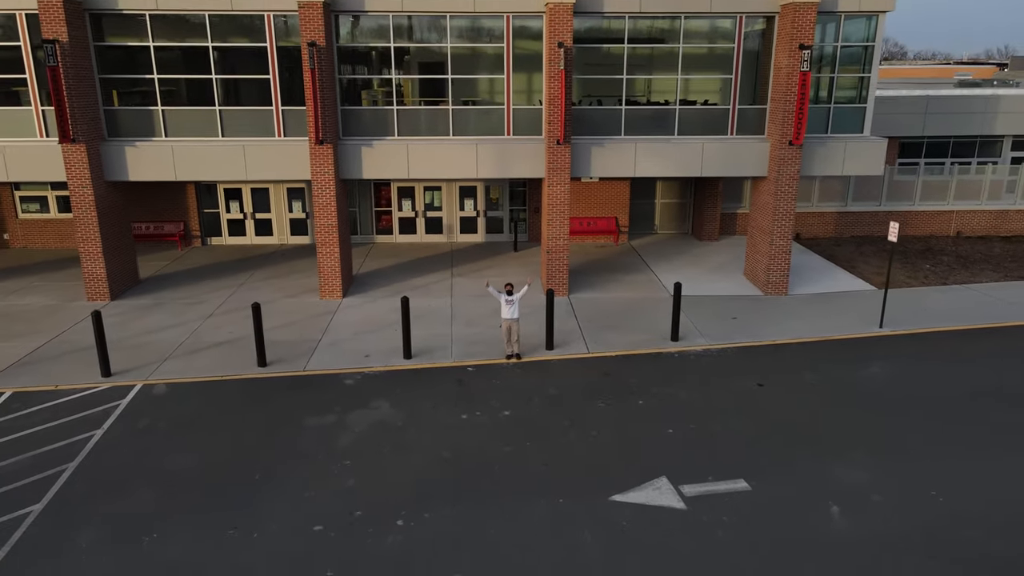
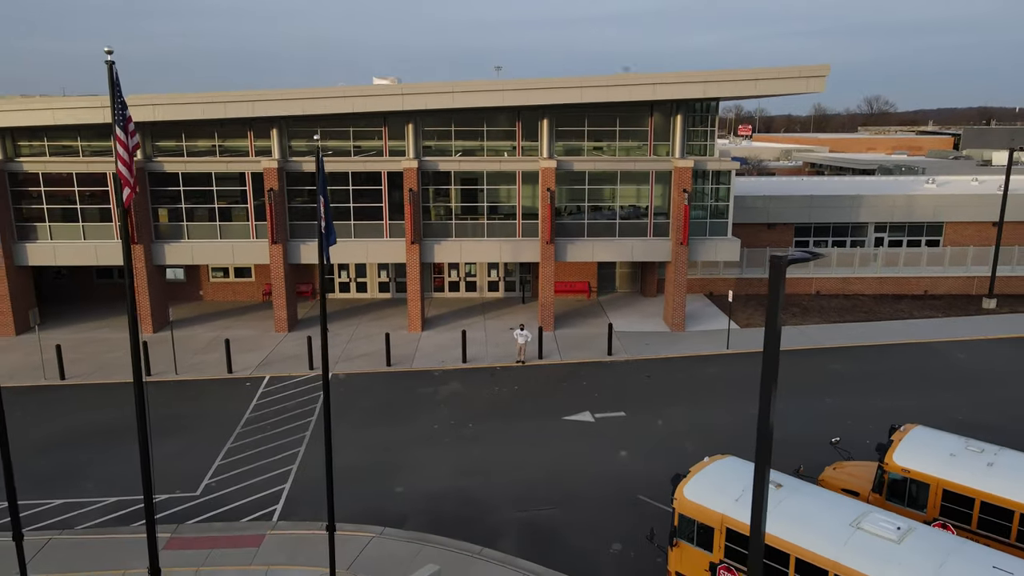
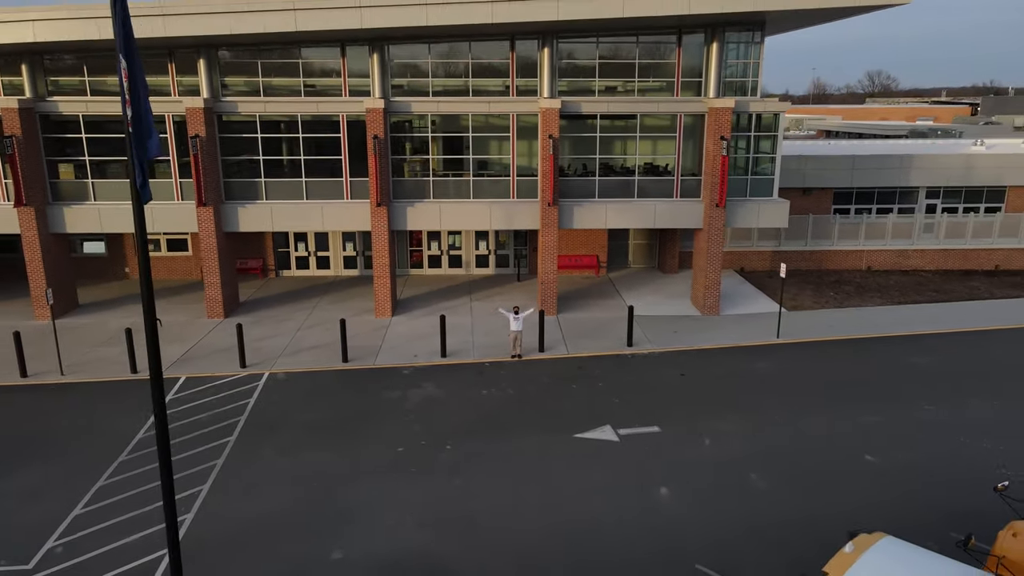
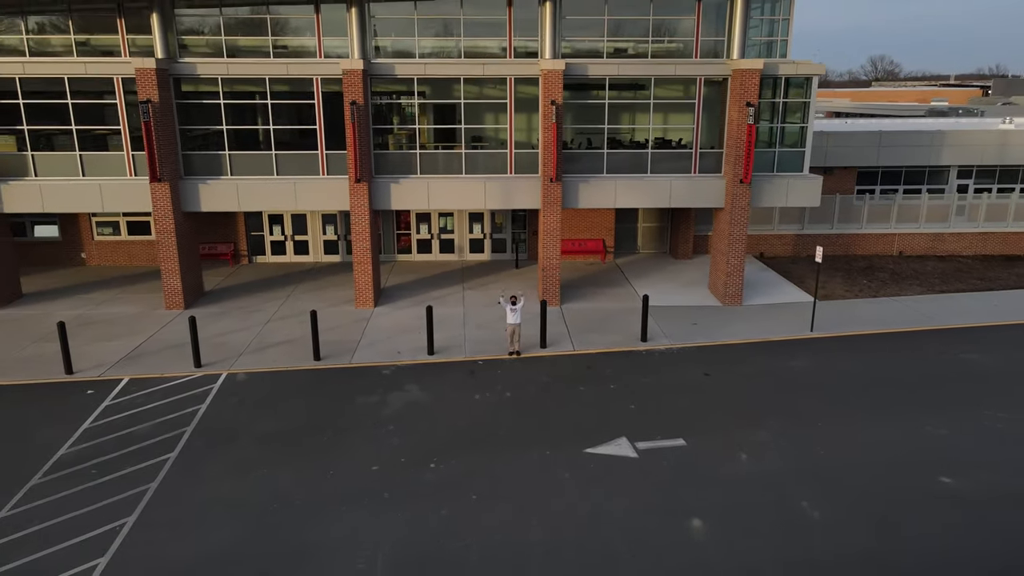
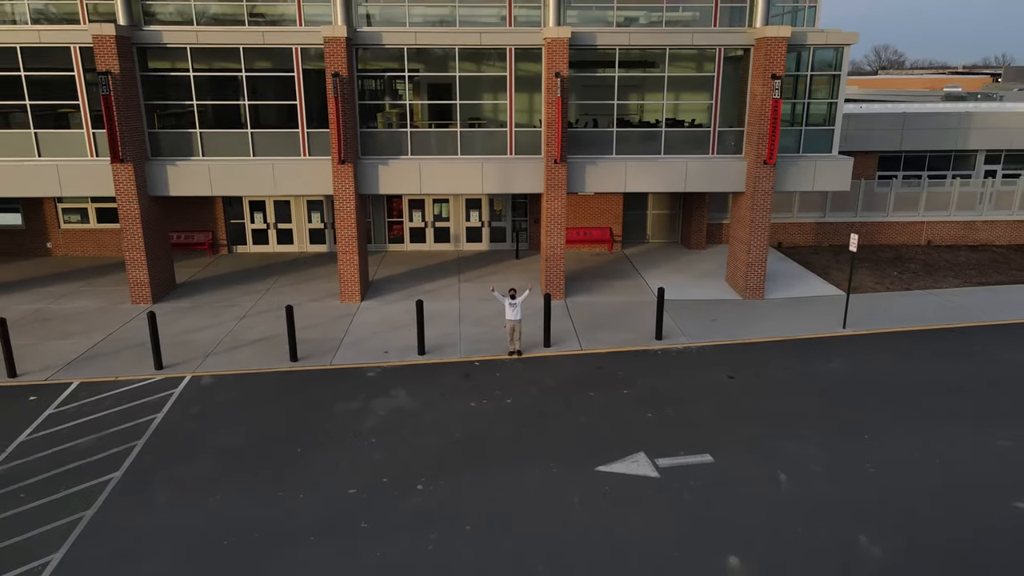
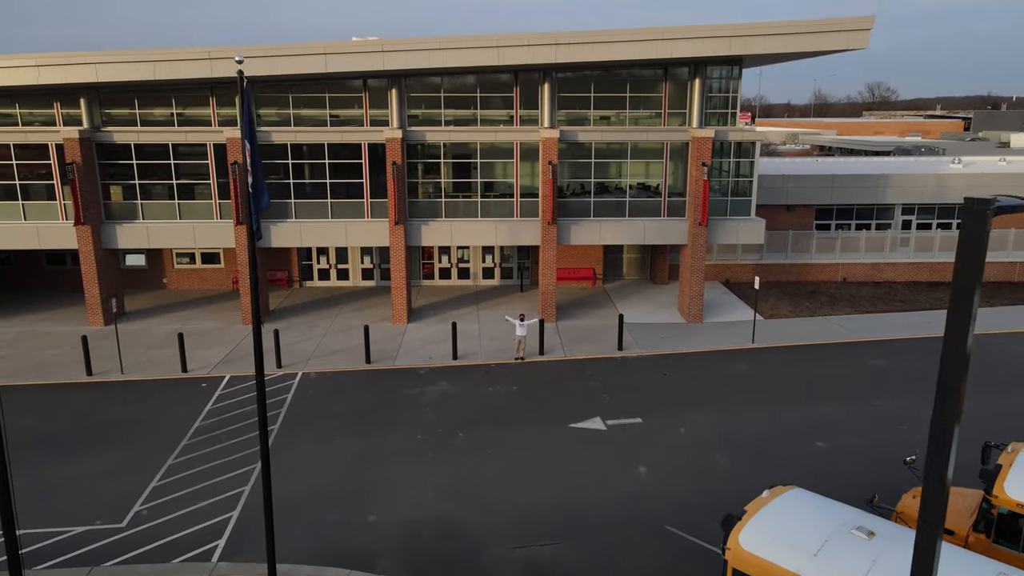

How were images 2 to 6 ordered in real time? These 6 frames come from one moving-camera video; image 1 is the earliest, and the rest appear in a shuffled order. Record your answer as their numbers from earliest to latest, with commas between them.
5, 4, 3, 6, 2
